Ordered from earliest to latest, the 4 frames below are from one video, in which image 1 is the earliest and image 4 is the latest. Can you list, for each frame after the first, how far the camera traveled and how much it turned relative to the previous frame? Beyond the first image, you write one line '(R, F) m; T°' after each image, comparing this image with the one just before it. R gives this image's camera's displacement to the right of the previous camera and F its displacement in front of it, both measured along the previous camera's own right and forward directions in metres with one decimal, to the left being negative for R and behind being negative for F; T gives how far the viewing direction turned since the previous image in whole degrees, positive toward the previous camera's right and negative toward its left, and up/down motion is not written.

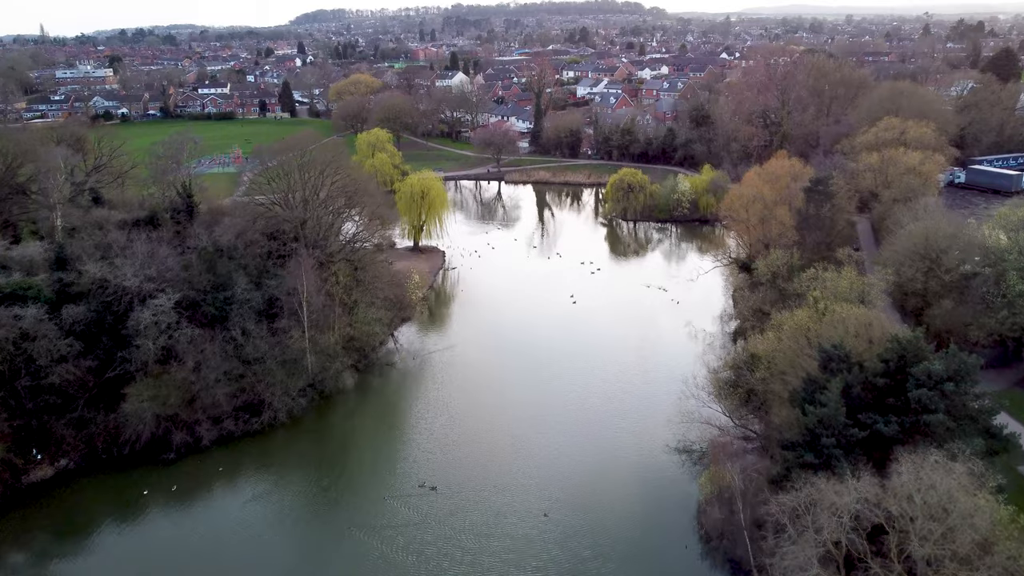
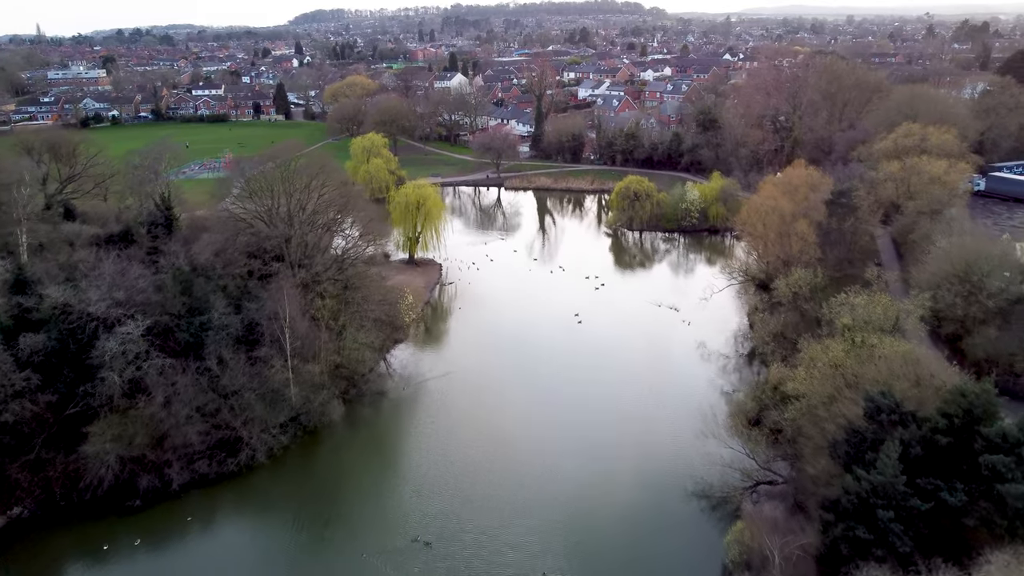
(0.0, +1.6) m; 0°
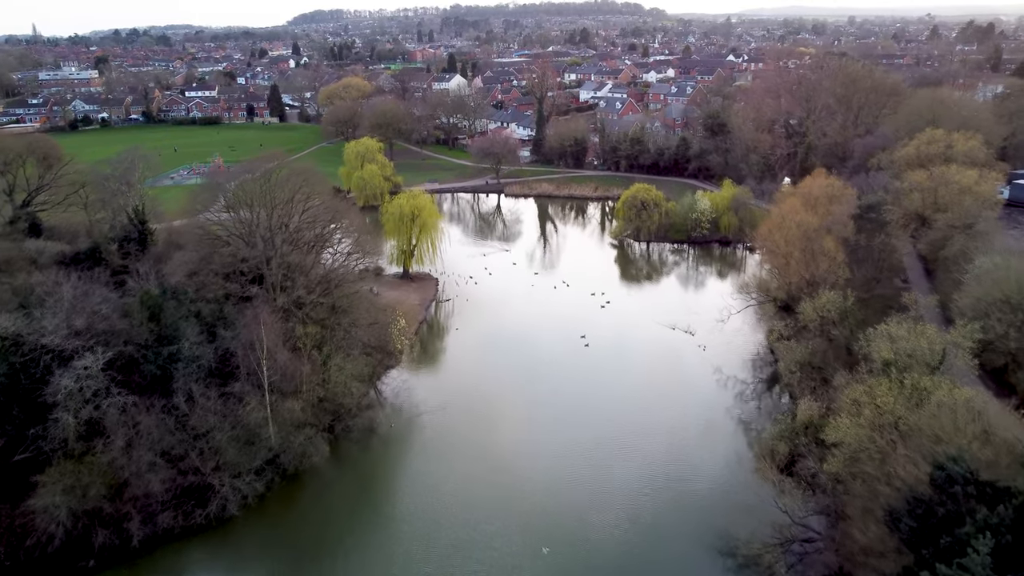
(-0.1, +1.8) m; 0°
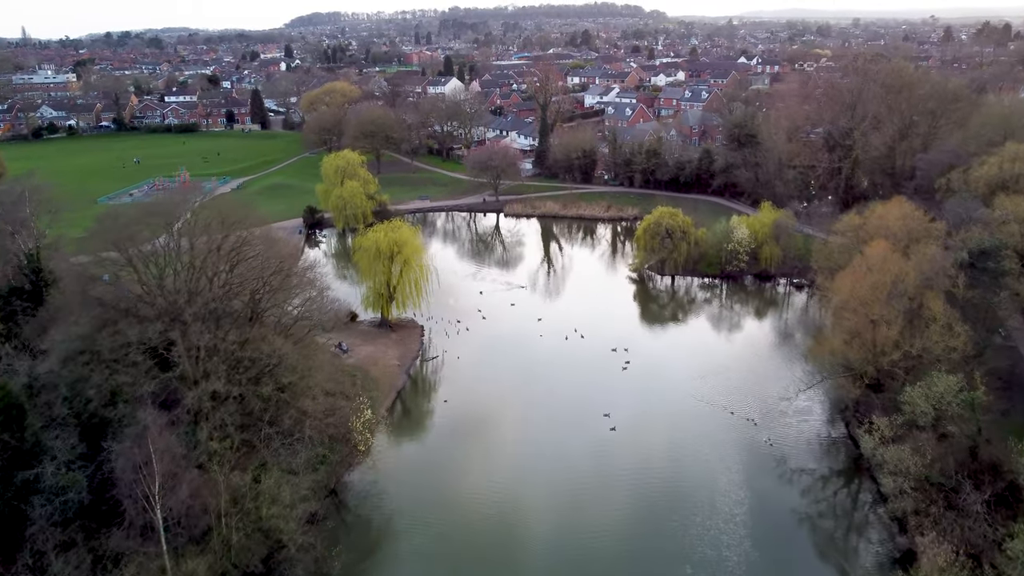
(-0.1, +5.0) m; 0°
